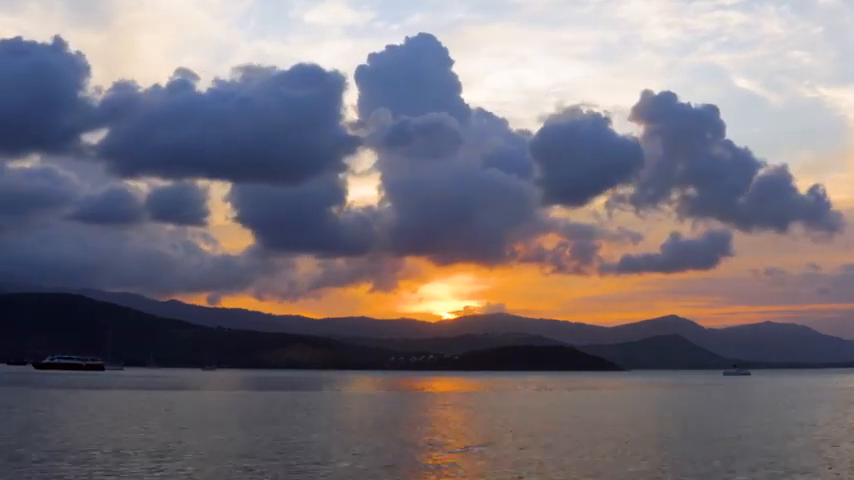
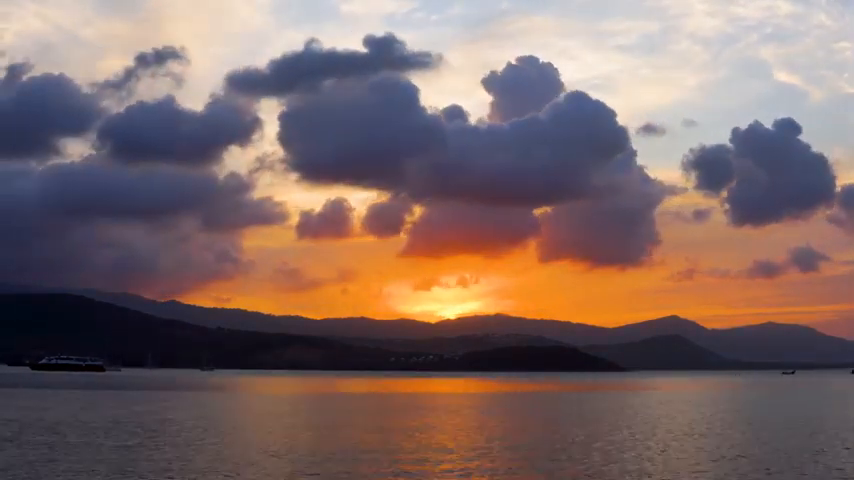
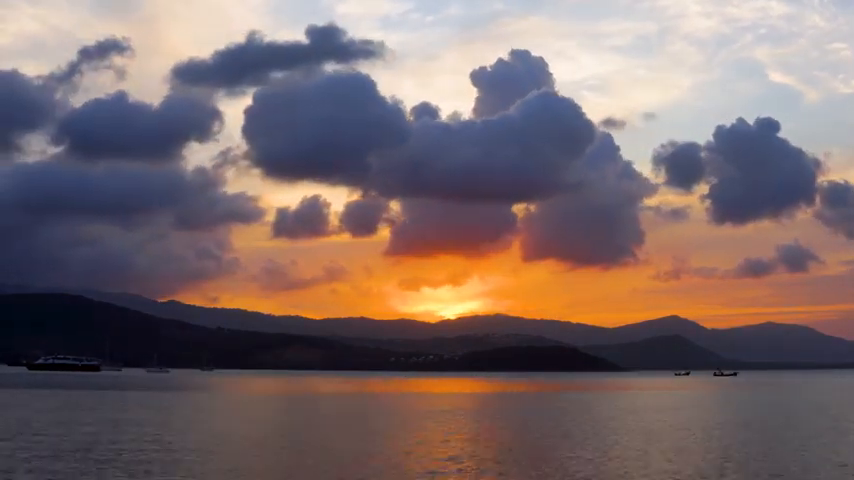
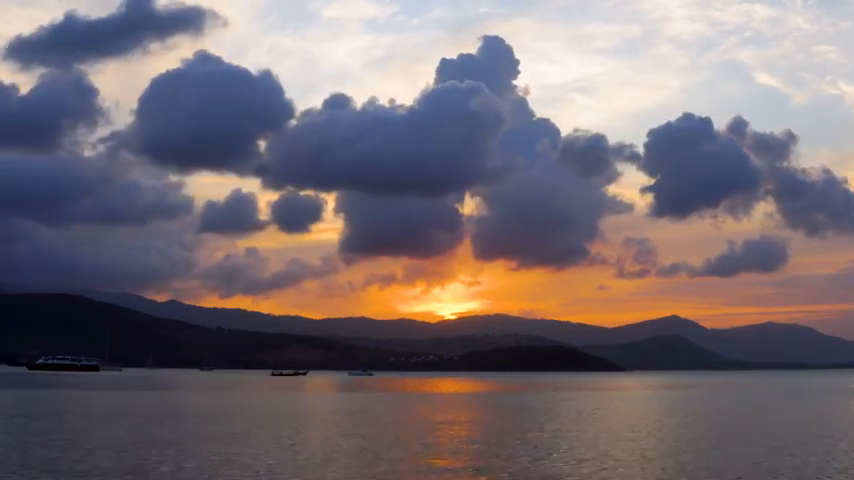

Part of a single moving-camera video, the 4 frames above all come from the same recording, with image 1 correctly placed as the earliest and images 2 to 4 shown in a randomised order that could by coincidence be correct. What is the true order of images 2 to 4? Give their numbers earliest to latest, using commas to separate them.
4, 3, 2
